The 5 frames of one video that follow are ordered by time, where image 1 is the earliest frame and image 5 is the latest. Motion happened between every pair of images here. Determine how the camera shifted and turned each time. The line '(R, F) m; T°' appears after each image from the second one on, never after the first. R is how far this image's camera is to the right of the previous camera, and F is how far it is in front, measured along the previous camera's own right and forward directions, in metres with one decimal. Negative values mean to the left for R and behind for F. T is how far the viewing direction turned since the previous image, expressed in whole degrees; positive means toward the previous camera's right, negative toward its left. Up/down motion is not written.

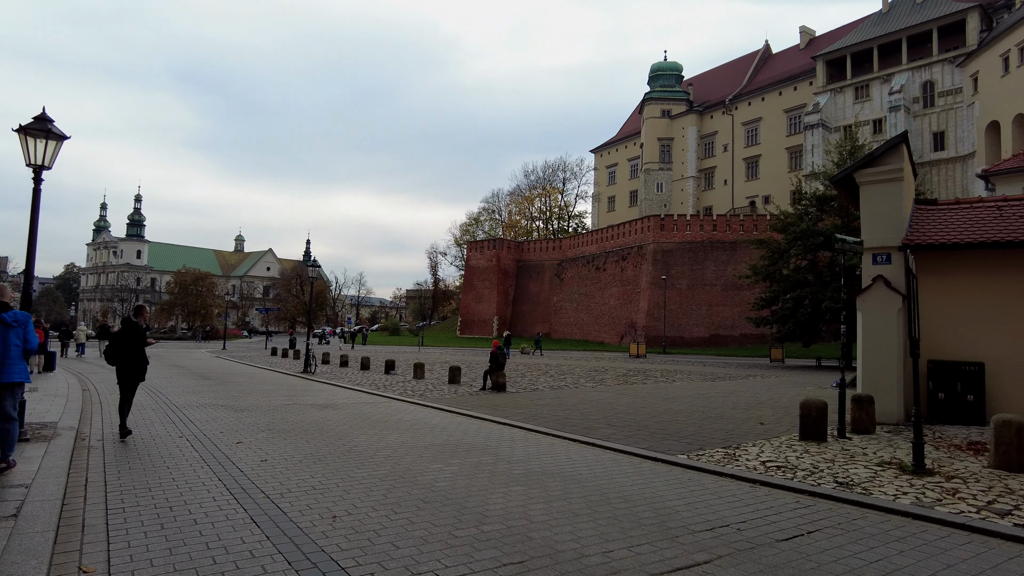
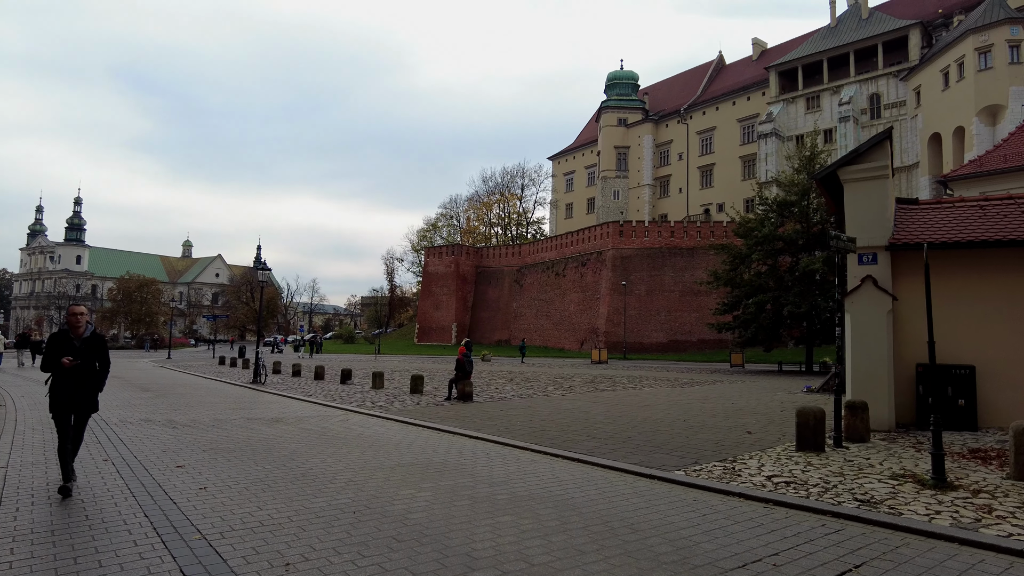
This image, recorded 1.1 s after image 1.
(-0.2, +0.9) m; +4°
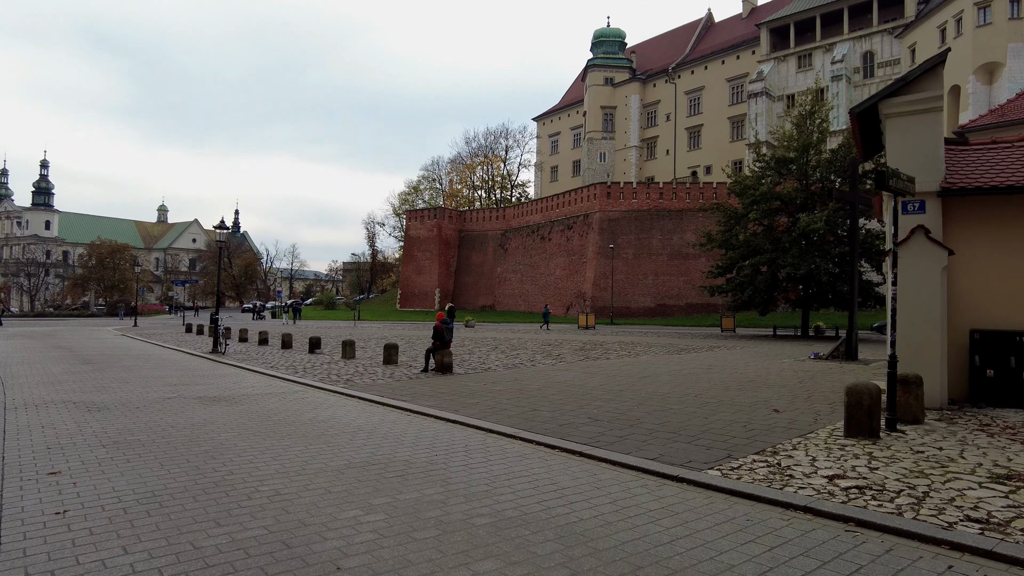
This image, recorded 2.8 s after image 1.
(0.0, +1.8) m; +1°
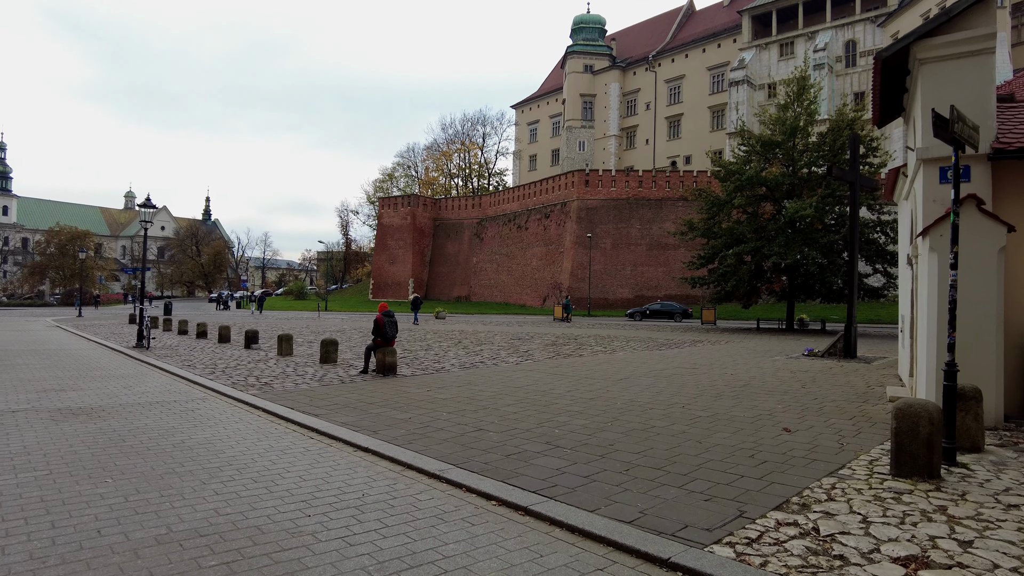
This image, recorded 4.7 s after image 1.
(+0.4, +2.1) m; +2°
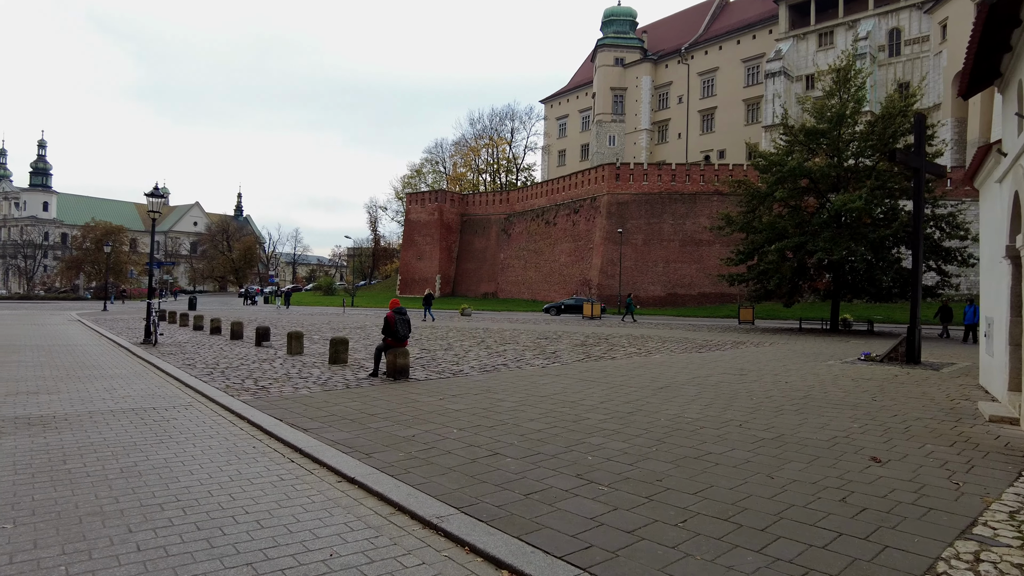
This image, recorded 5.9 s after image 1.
(0.0, +1.3) m; -3°
